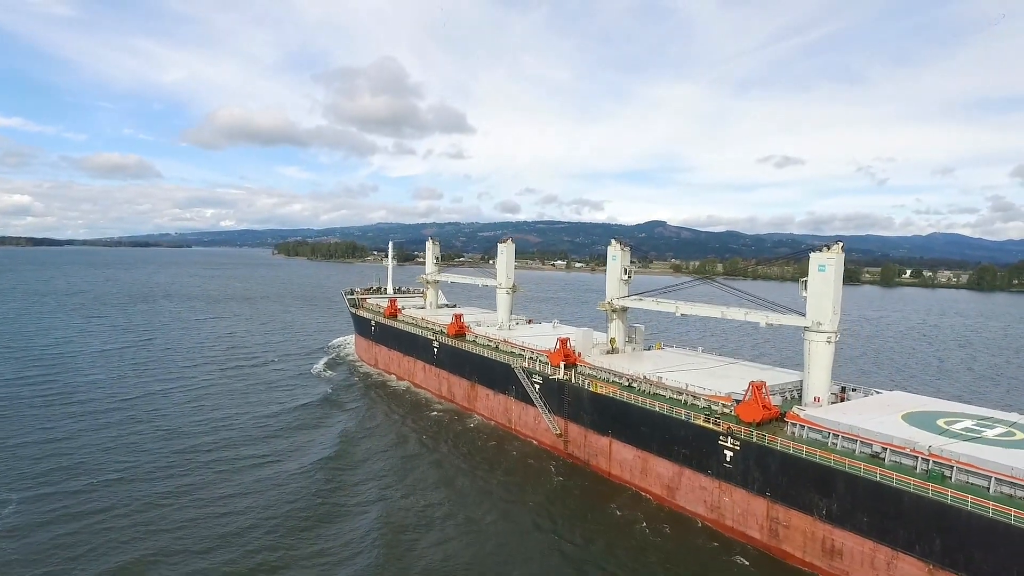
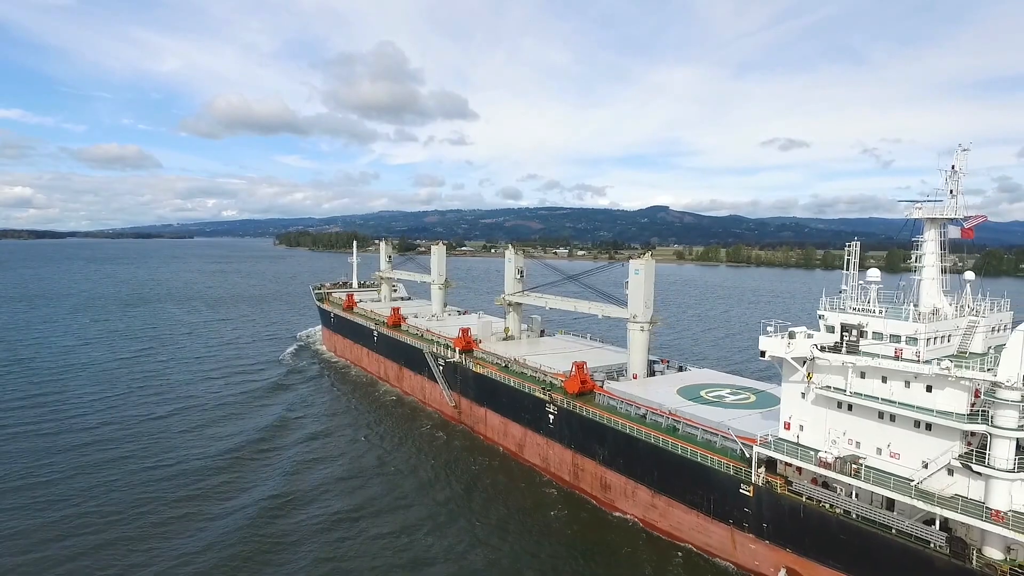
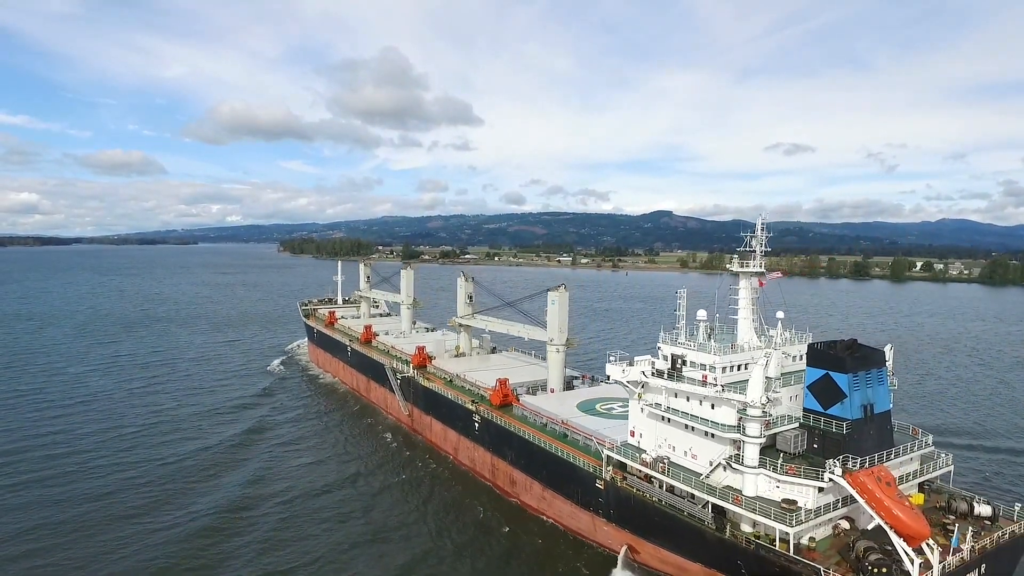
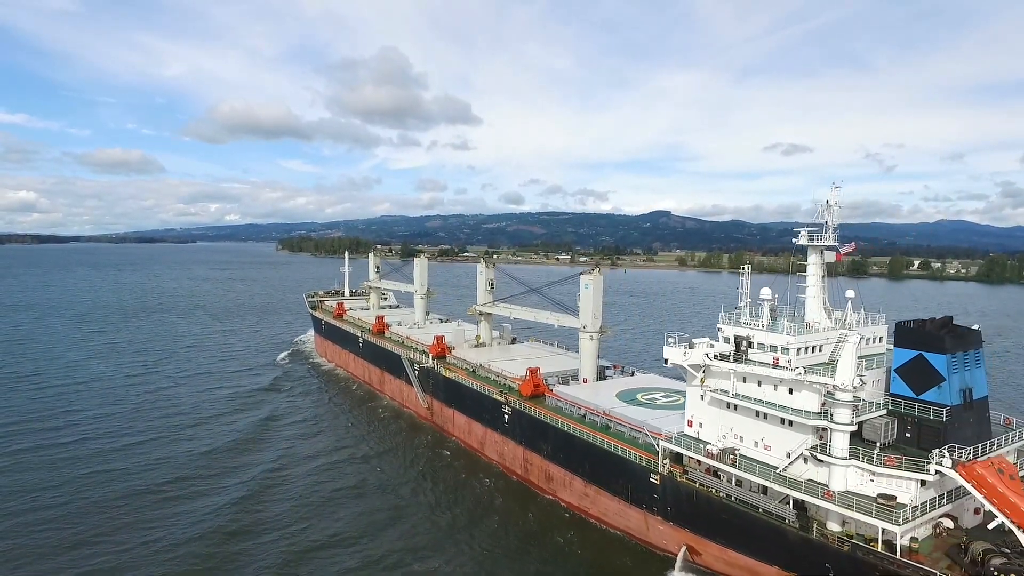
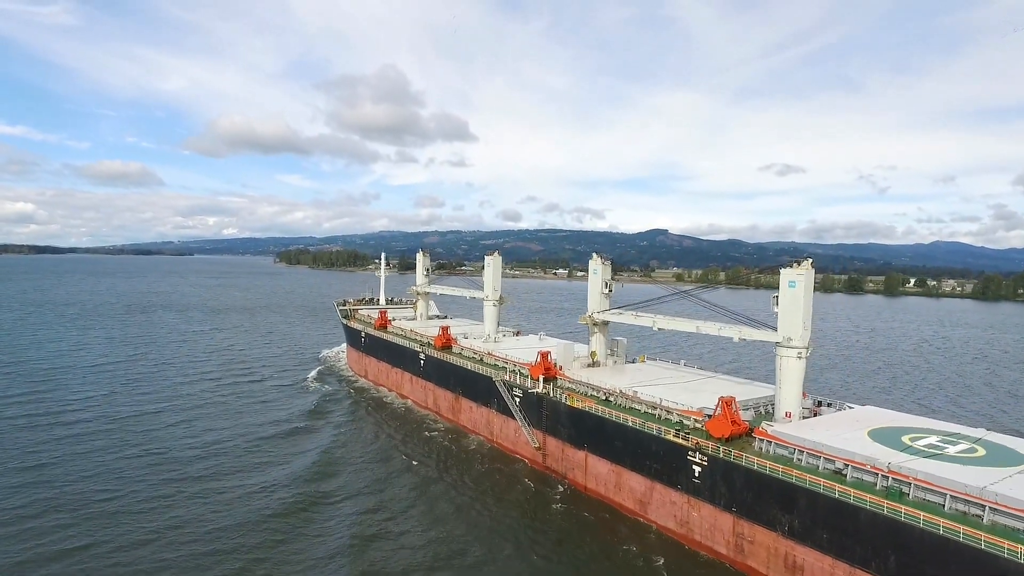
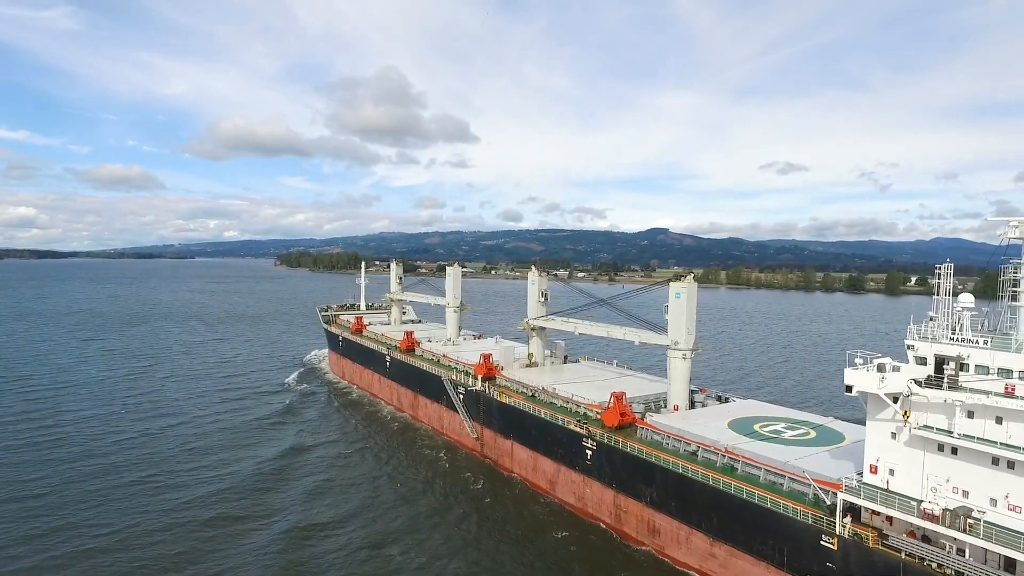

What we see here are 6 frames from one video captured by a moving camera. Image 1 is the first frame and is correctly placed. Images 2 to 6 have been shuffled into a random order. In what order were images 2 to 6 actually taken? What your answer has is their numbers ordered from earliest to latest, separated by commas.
5, 6, 2, 4, 3
